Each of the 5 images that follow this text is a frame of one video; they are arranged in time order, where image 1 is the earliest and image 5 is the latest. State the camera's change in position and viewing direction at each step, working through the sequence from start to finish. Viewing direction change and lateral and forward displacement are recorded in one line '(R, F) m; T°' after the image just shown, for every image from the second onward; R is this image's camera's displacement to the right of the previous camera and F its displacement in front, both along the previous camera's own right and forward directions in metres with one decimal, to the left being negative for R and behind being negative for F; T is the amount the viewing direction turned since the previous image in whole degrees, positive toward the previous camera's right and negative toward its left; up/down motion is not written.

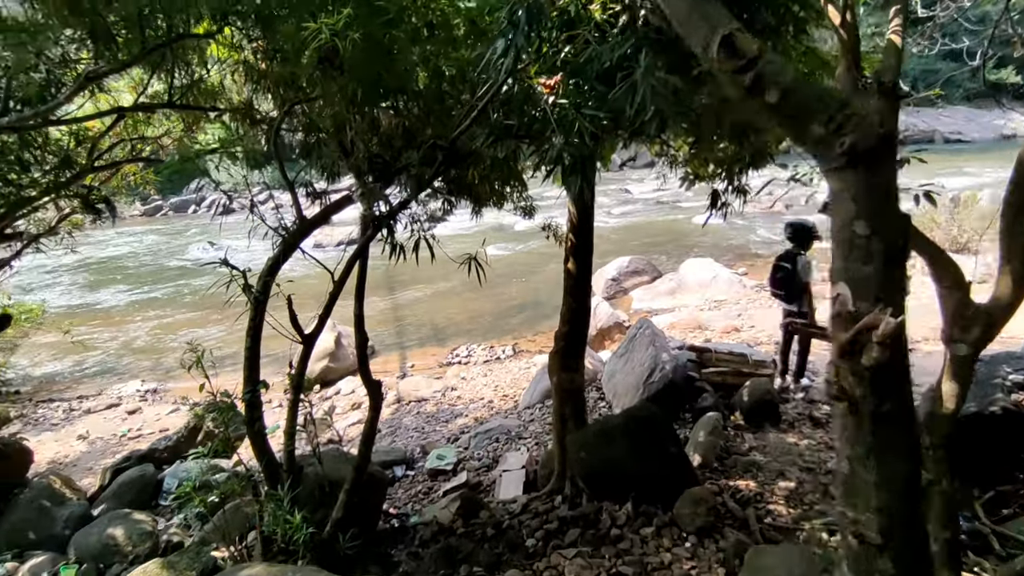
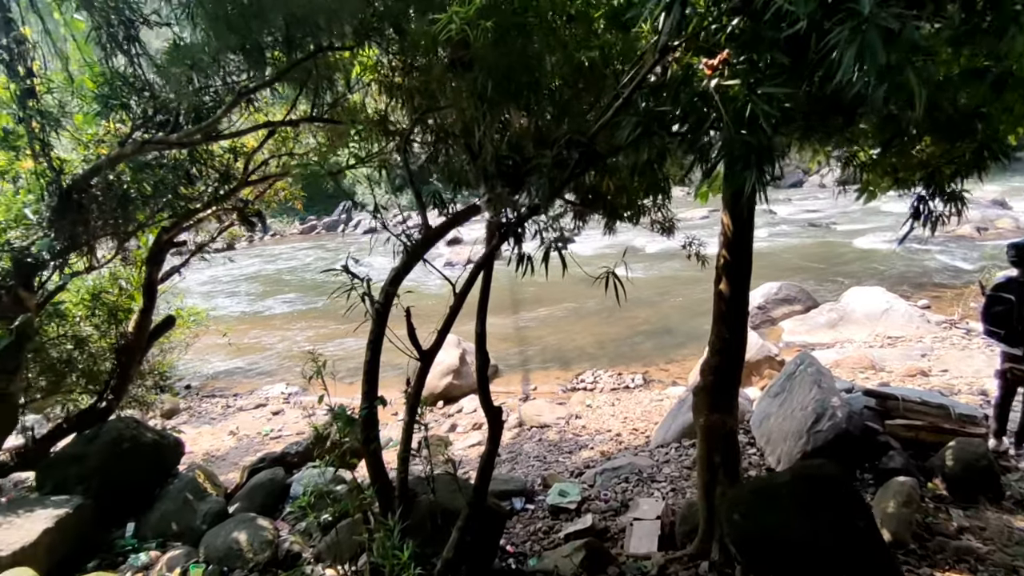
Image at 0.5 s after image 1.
(-0.1, +0.4) m; -13°
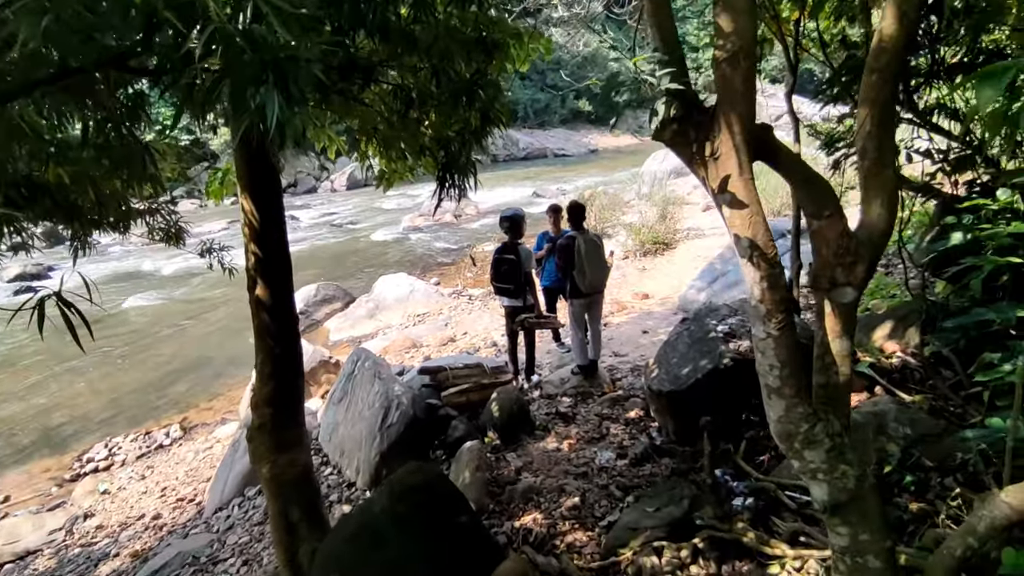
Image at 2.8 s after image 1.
(+0.2, +0.6) m; +45°
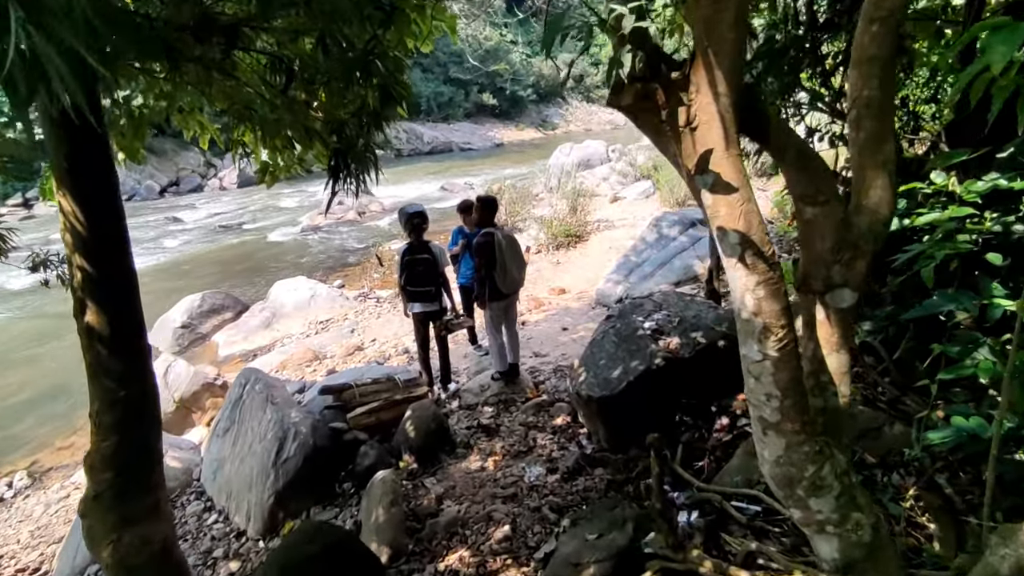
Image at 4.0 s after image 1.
(0.0, +0.4) m; +9°
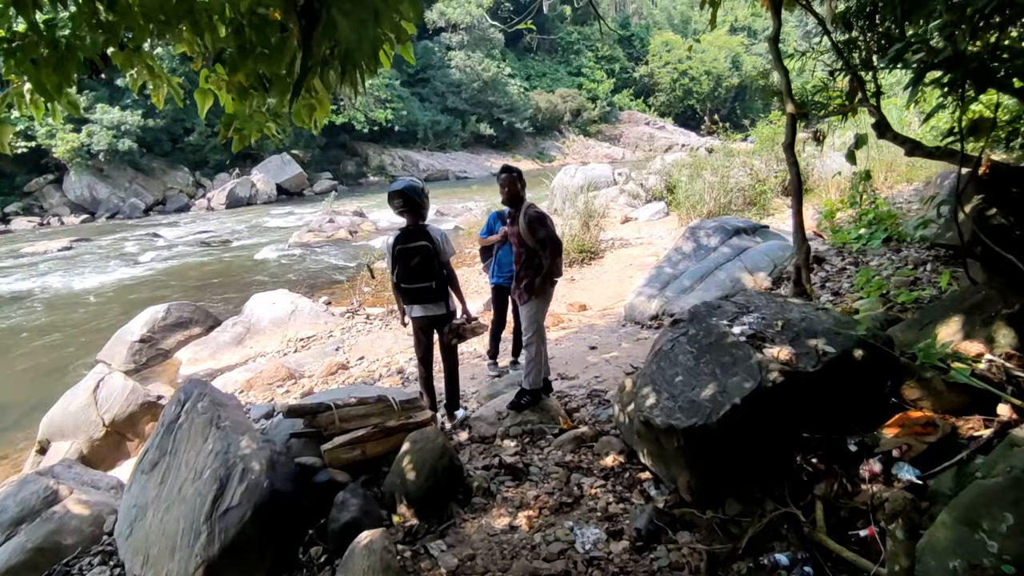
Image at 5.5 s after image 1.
(-0.2, +1.0) m; +1°
